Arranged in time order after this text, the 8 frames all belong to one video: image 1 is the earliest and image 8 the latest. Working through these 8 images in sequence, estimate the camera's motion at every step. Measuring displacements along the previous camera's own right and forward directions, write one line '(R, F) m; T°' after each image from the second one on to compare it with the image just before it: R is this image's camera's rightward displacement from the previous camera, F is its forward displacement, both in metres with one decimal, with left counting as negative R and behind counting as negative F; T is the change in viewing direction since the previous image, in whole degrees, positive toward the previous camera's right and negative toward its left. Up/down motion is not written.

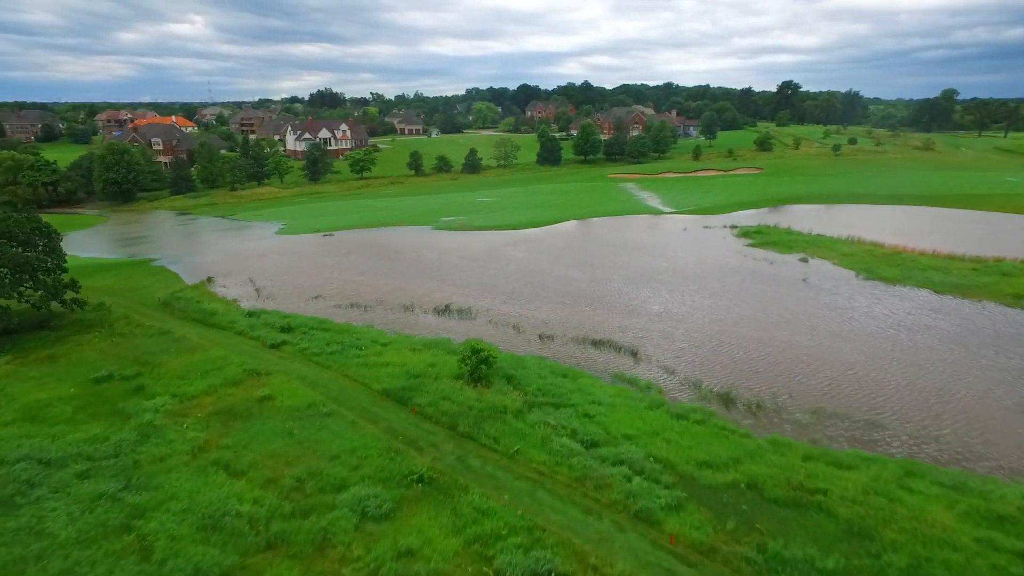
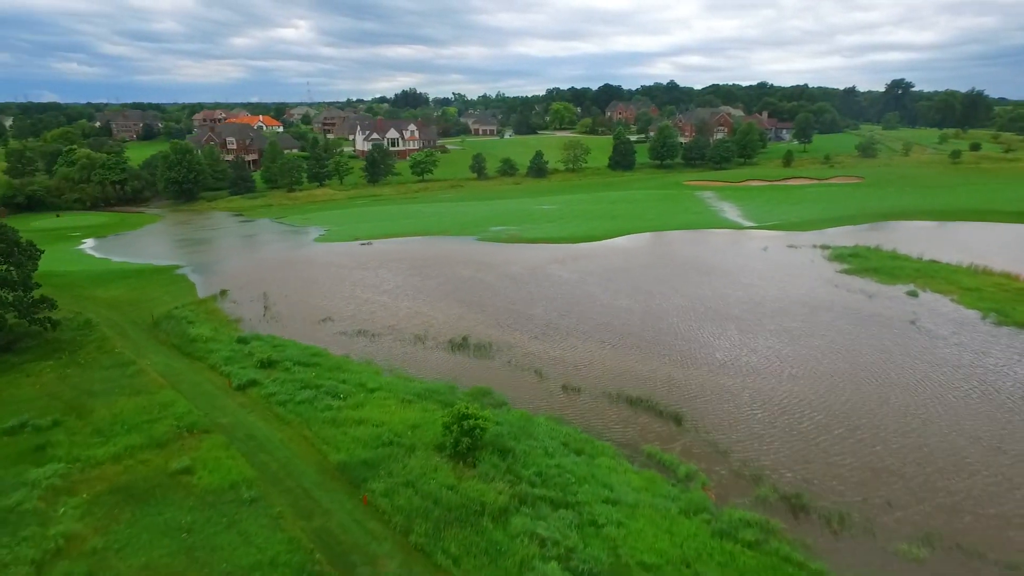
(+2.3, +5.3) m; -7°
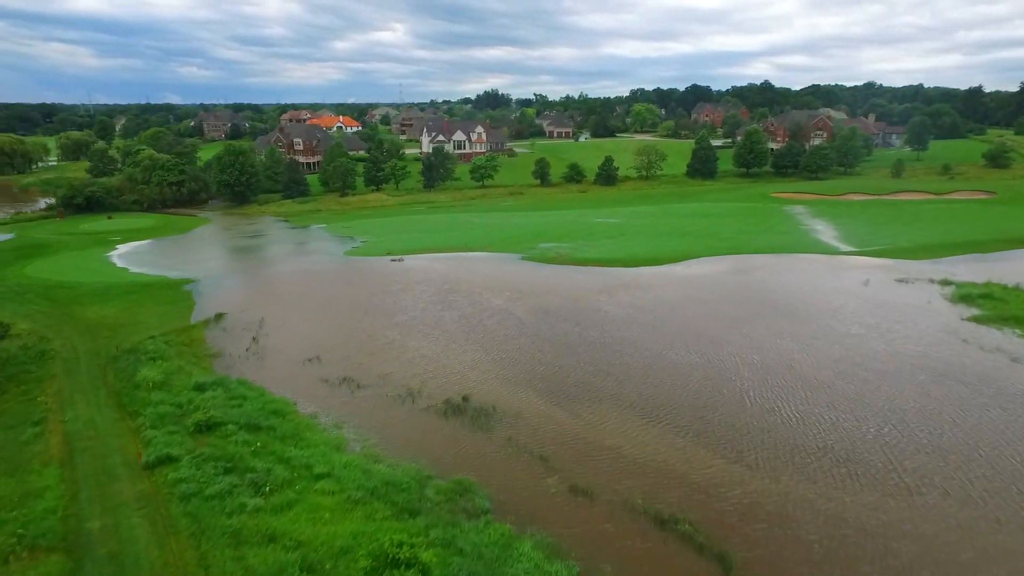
(+2.4, +6.2) m; -7°
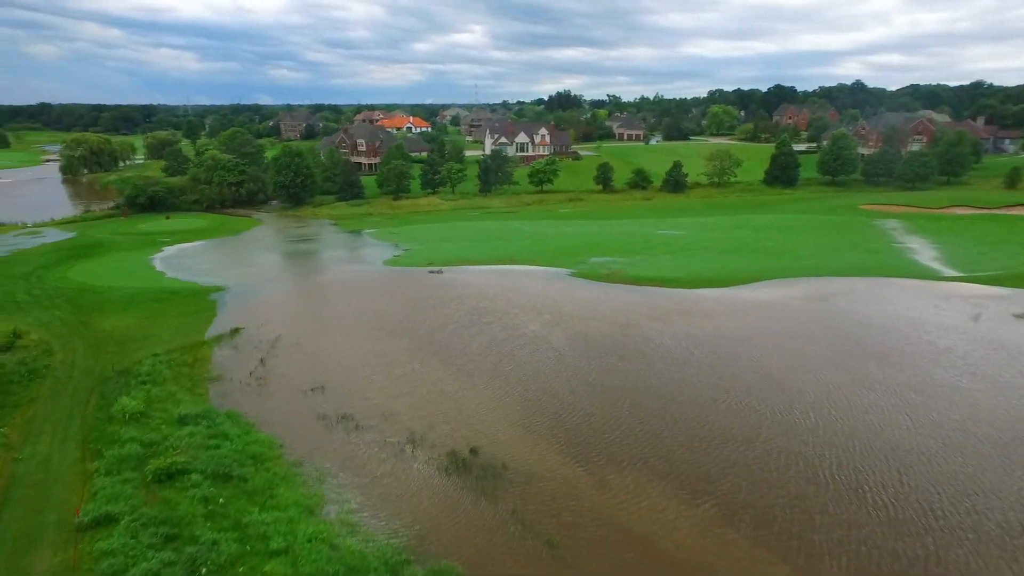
(+1.5, +3.7) m; -6°
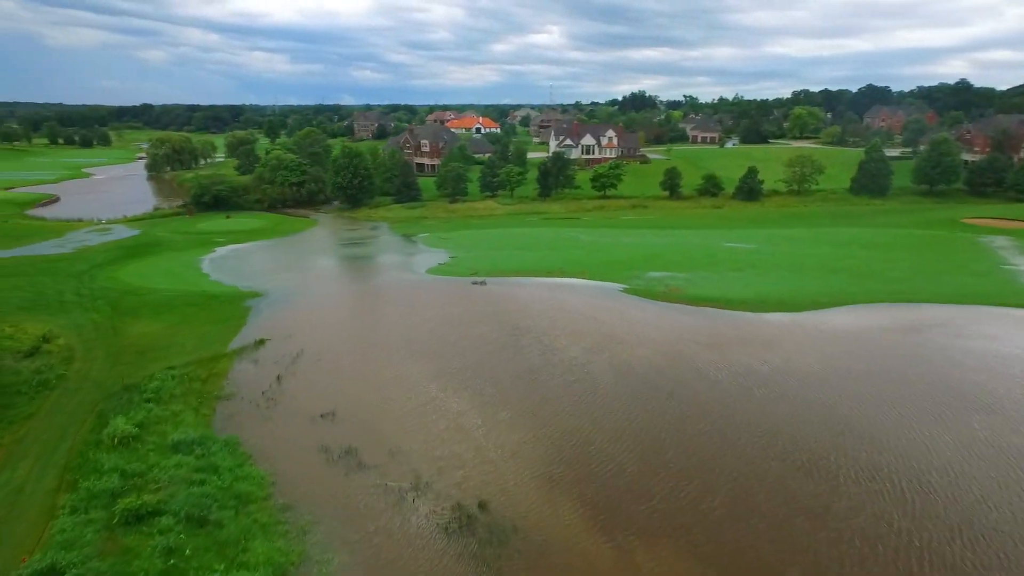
(+1.3, +2.8) m; -6°
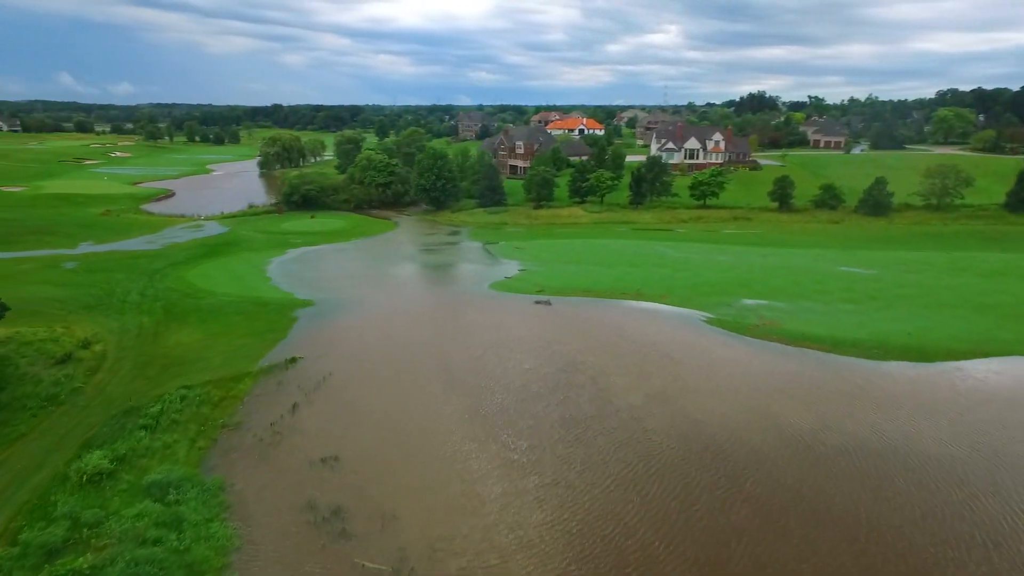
(+2.0, +4.0) m; -9°
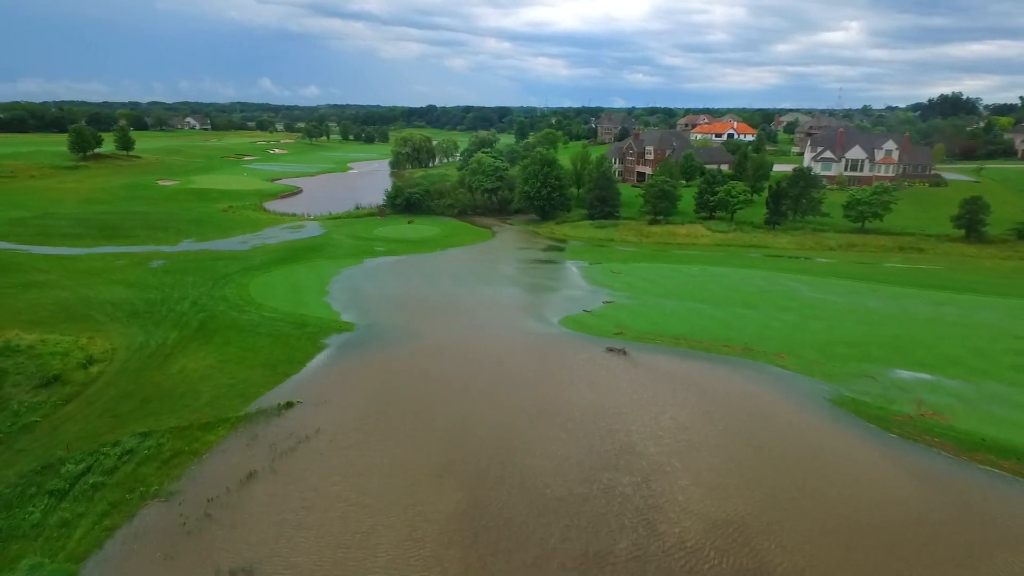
(+3.3, +6.7) m; -13°
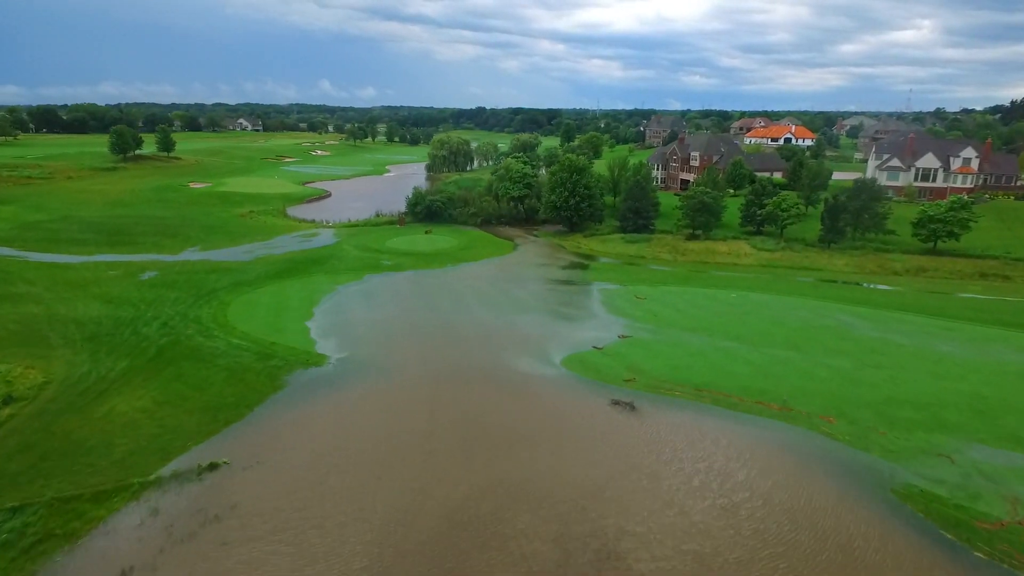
(+2.3, +4.6) m; -4°
